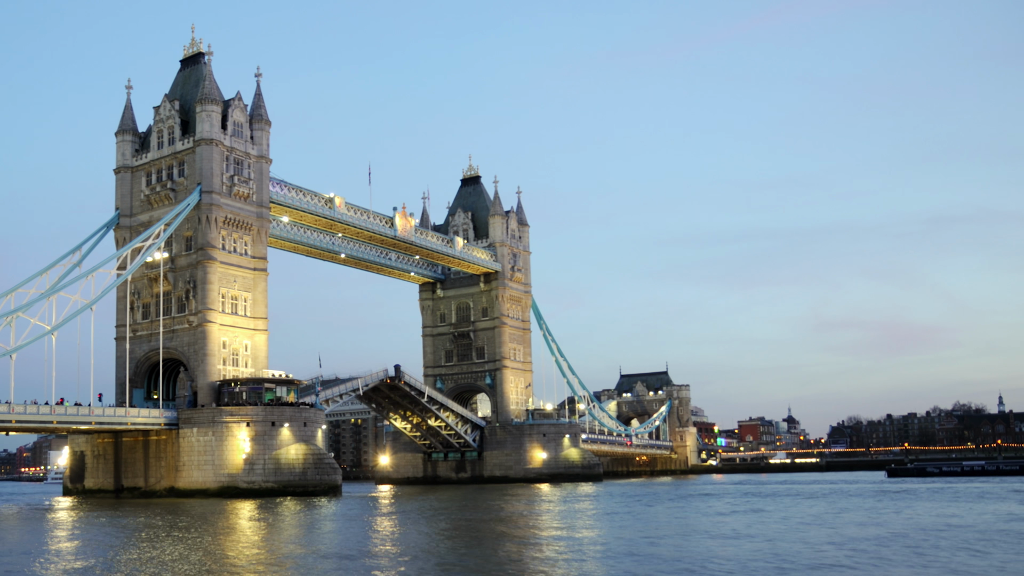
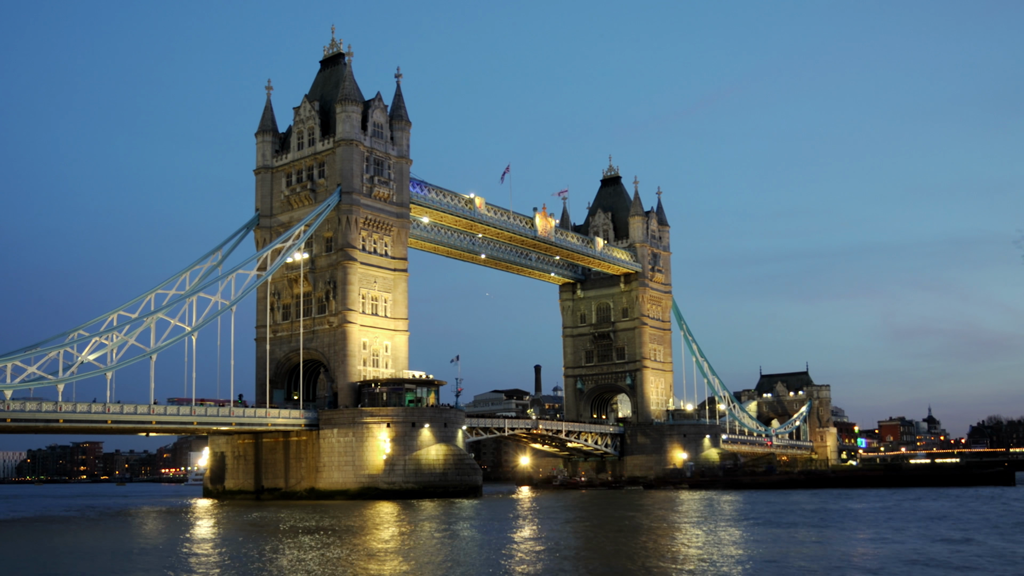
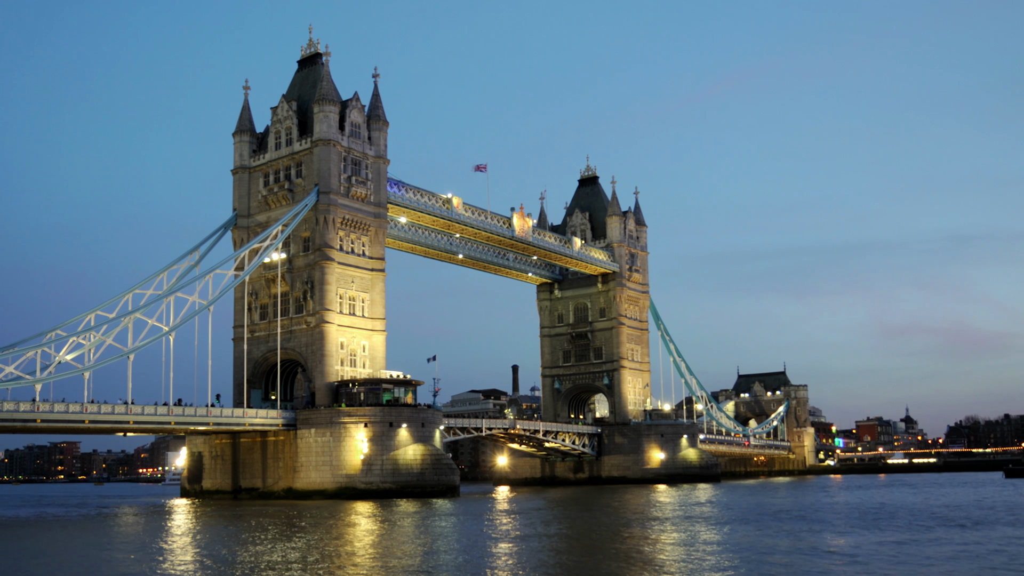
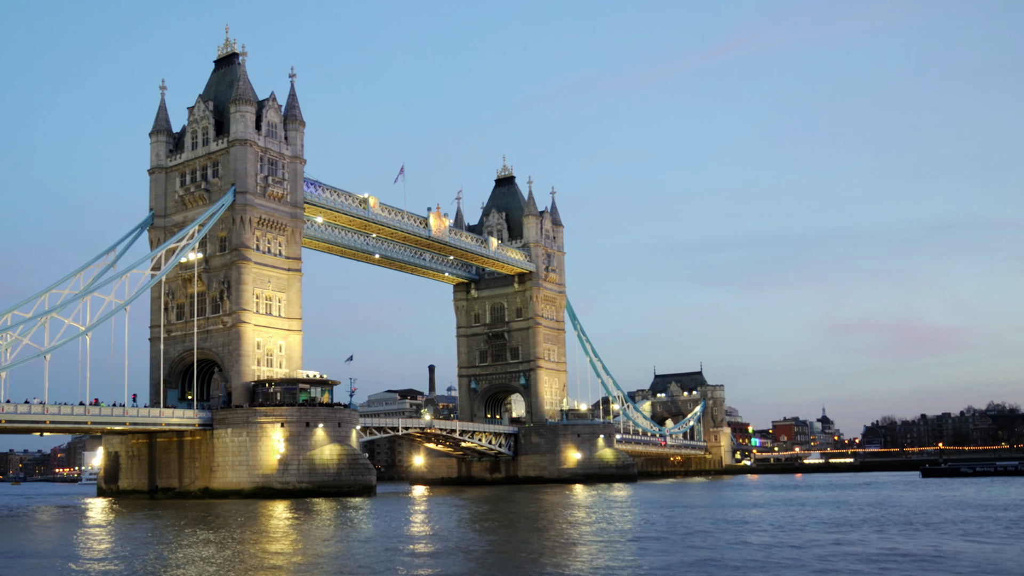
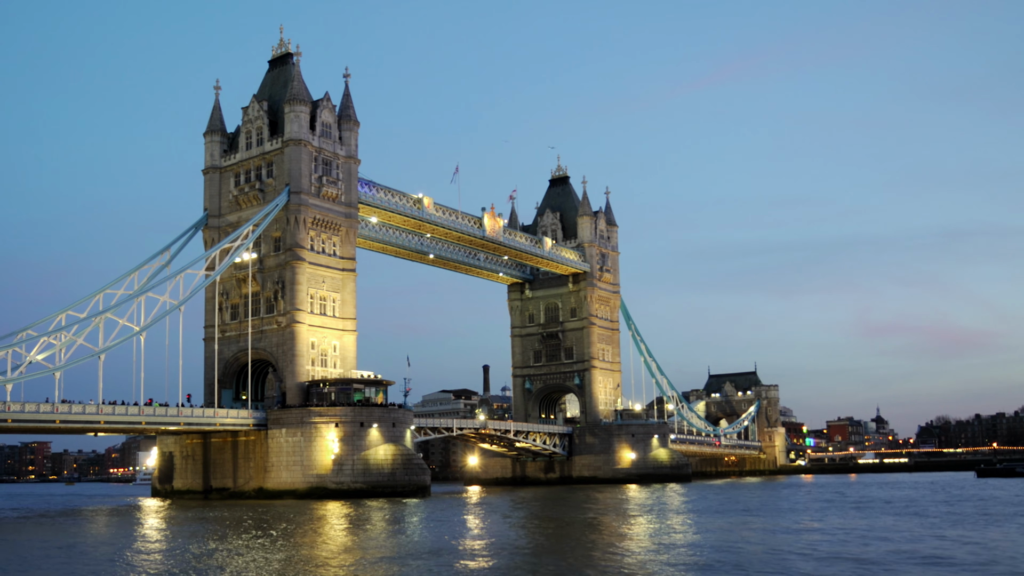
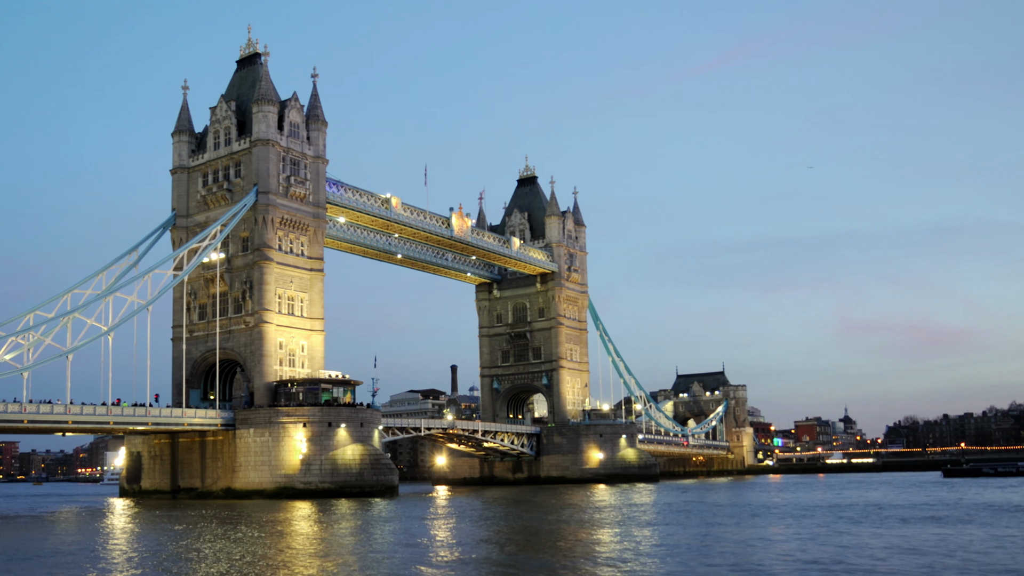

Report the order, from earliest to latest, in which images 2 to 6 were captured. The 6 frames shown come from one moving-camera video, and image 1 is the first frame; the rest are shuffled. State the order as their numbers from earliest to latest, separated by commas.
4, 6, 5, 3, 2
